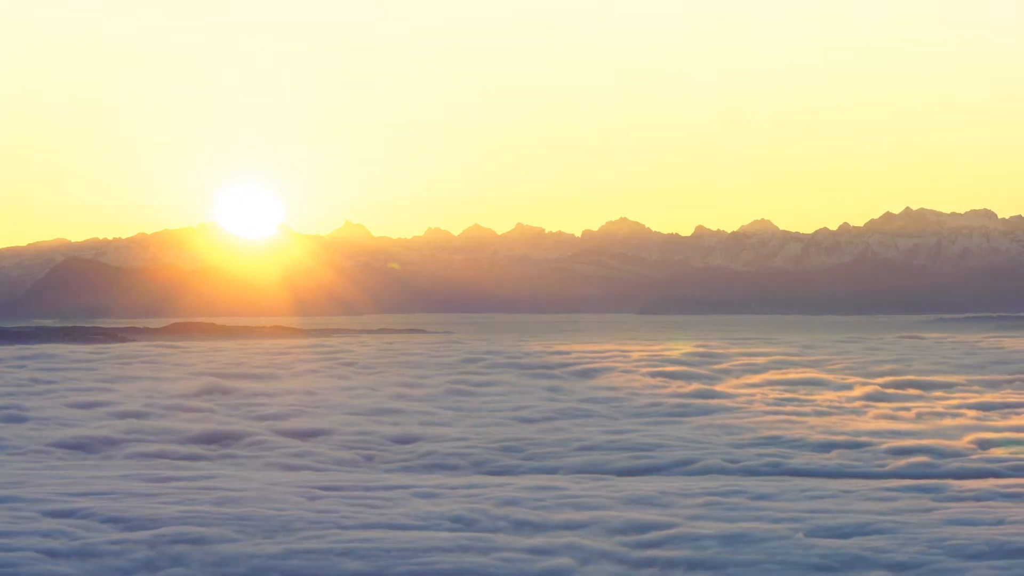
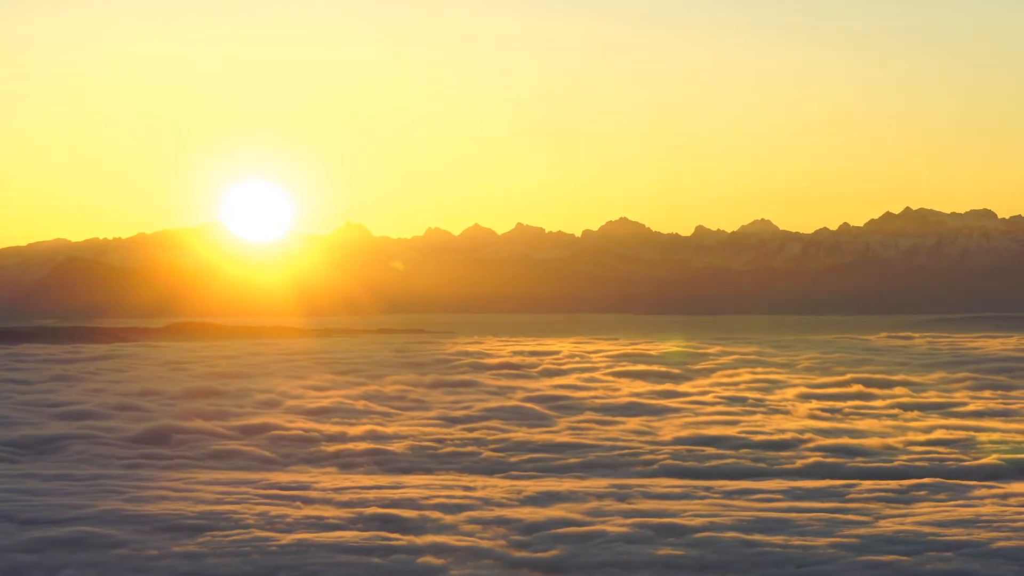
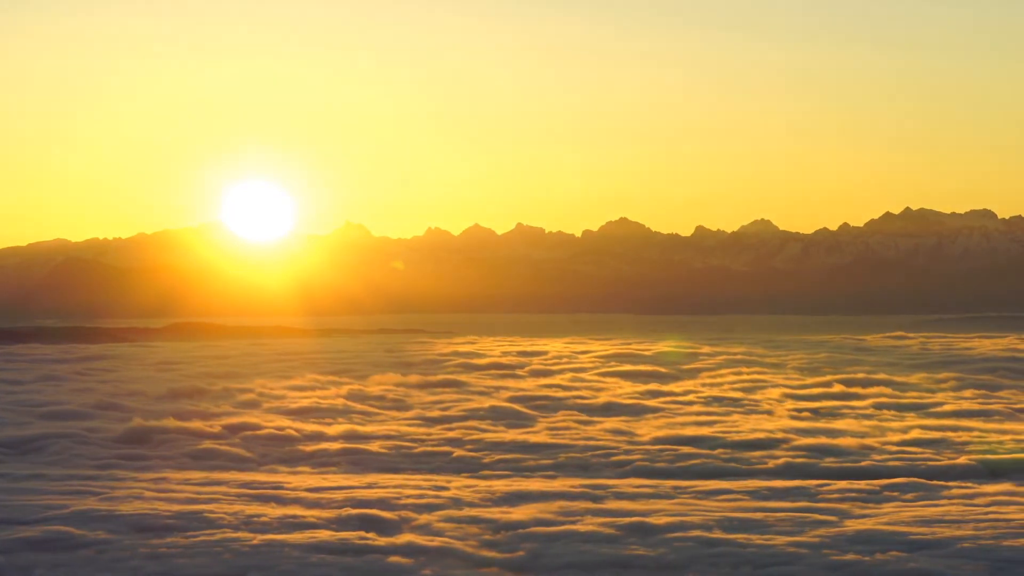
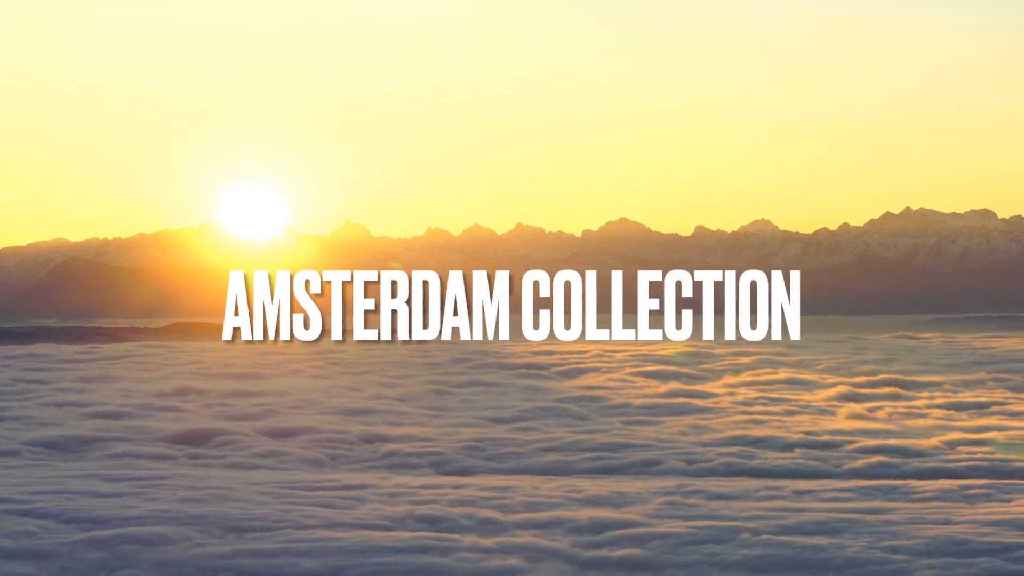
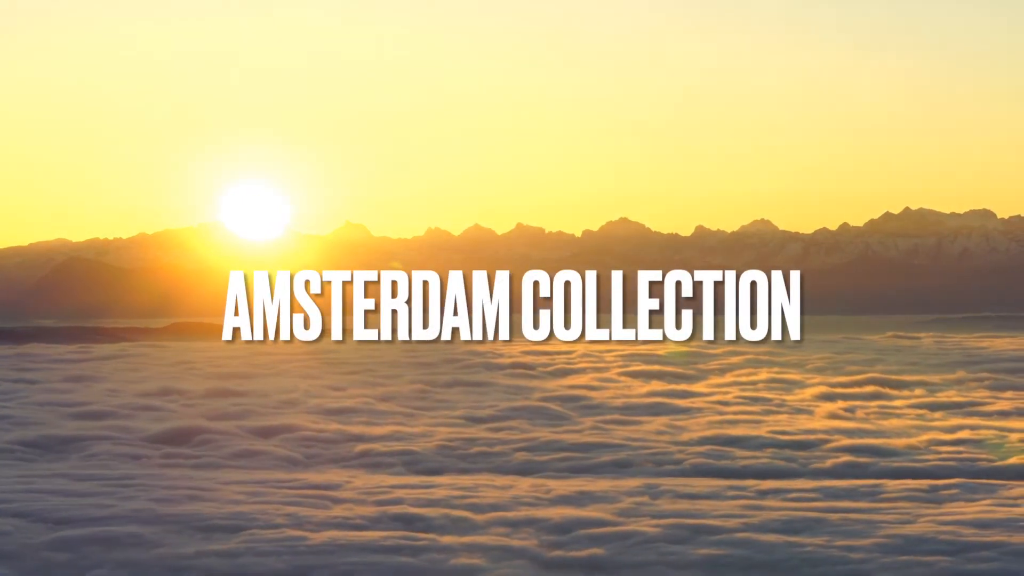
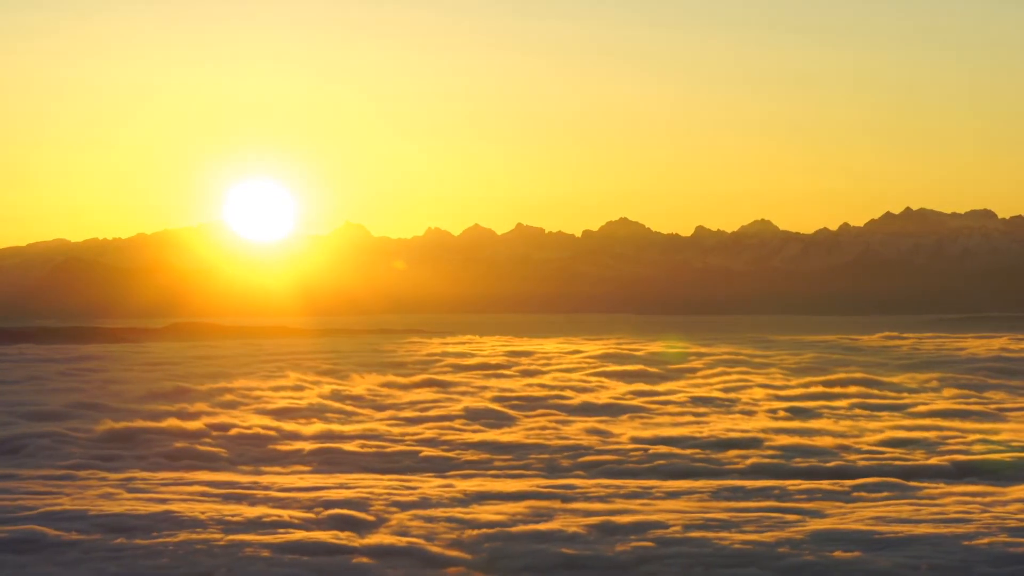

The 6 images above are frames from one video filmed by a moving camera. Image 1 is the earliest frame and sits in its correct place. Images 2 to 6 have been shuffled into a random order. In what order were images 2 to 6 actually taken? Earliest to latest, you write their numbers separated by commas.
4, 5, 2, 3, 6
